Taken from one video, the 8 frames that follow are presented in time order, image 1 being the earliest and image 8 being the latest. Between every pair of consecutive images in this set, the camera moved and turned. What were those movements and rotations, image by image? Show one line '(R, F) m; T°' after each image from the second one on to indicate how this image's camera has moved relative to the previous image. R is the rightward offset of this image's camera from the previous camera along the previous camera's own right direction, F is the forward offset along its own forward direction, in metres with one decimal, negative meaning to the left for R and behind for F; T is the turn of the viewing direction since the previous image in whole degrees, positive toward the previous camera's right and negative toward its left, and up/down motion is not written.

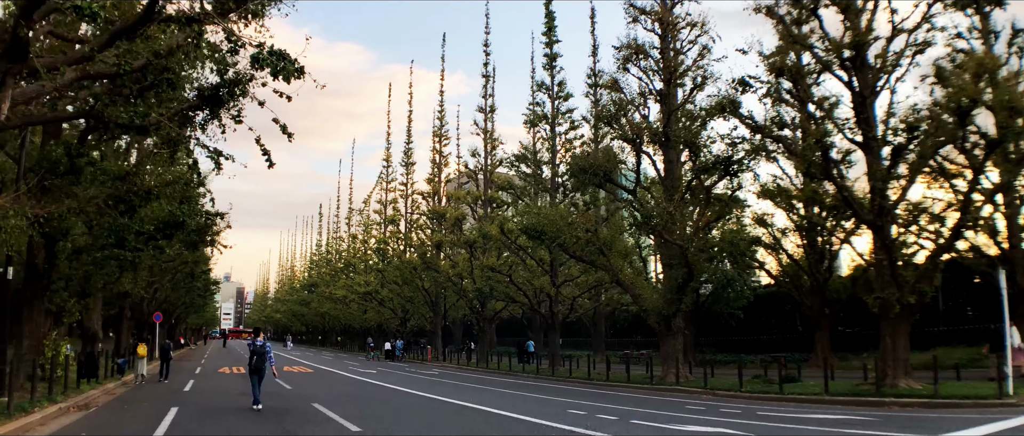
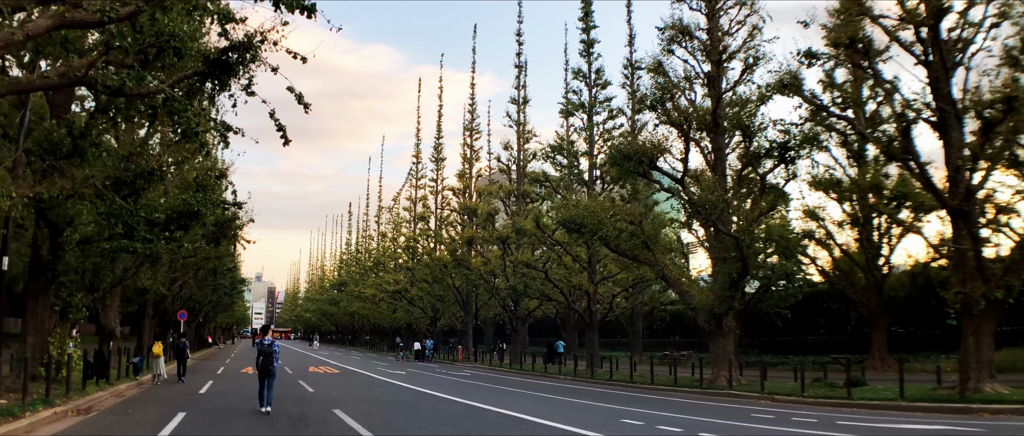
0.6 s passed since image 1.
(-0.2, +1.6) m; -2°
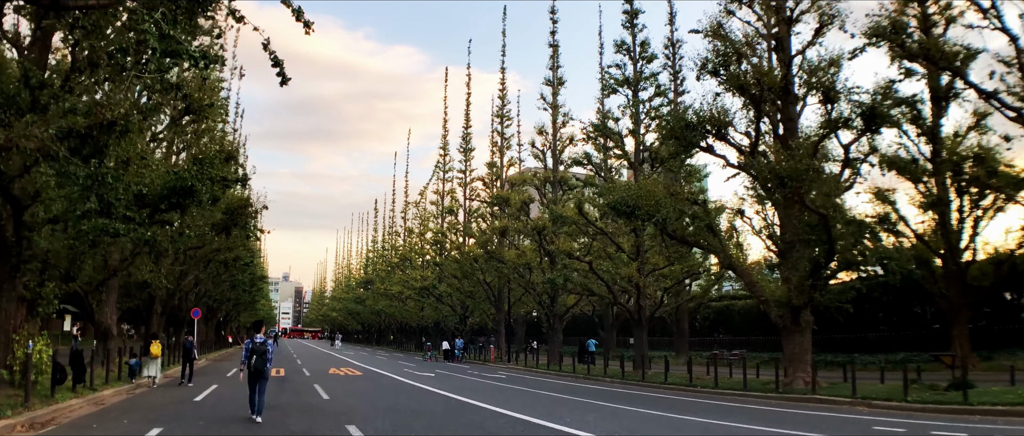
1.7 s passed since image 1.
(-0.4, +2.8) m; -2°
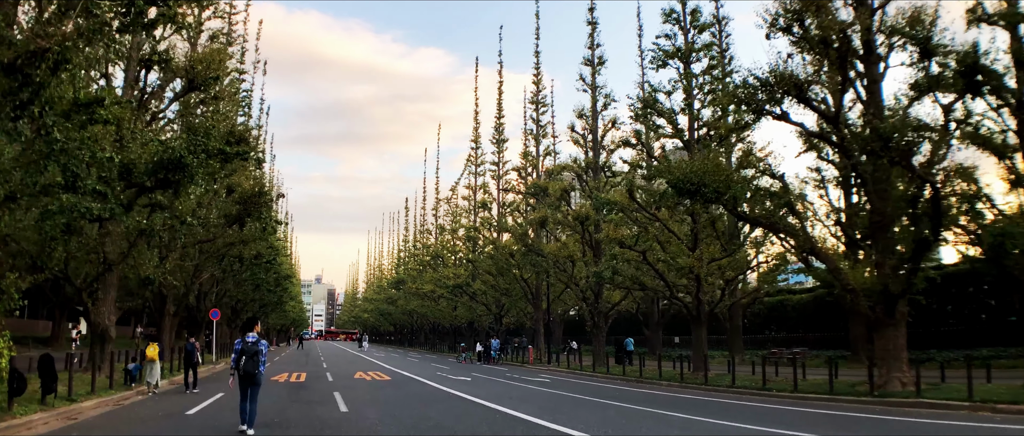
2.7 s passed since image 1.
(-0.3, +2.6) m; -2°
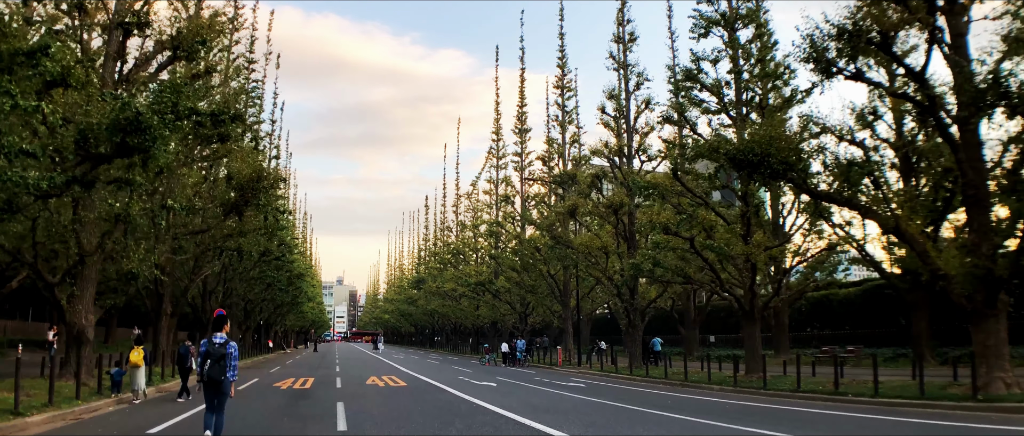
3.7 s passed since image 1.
(-0.2, +2.5) m; -1°
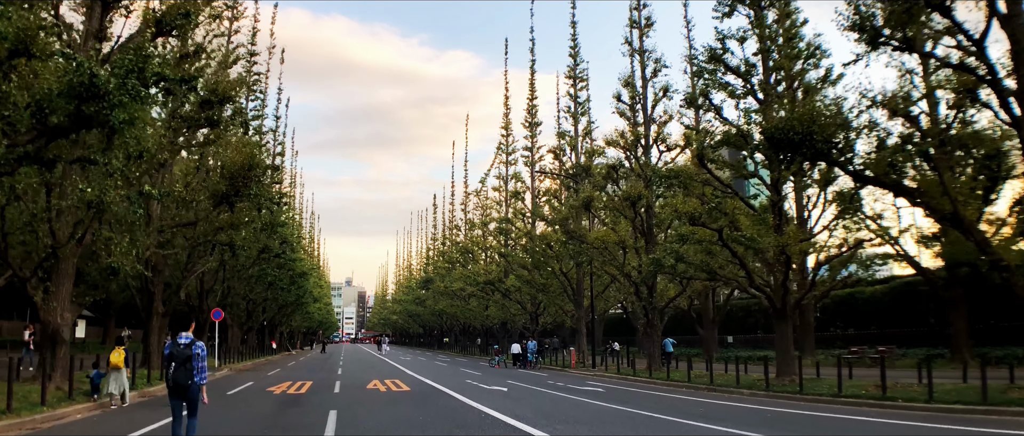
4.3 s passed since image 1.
(-0.1, +1.5) m; -1°
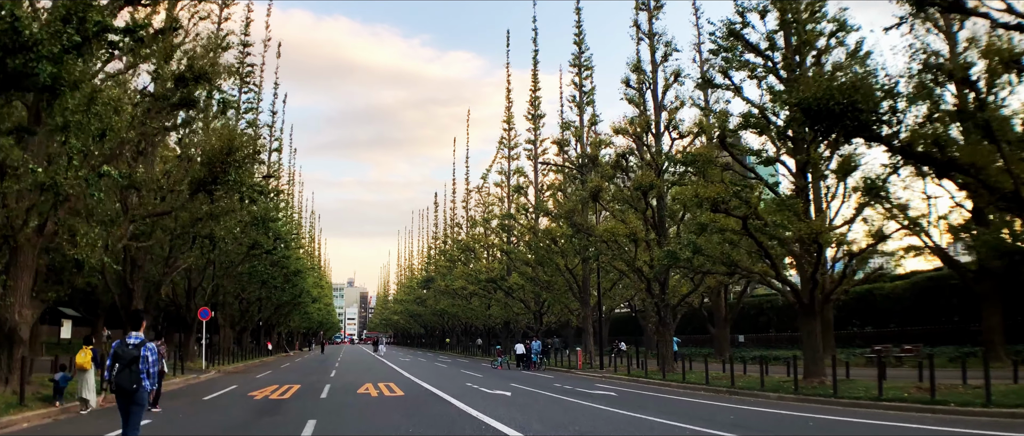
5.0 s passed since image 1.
(0.0, +1.6) m; 0°
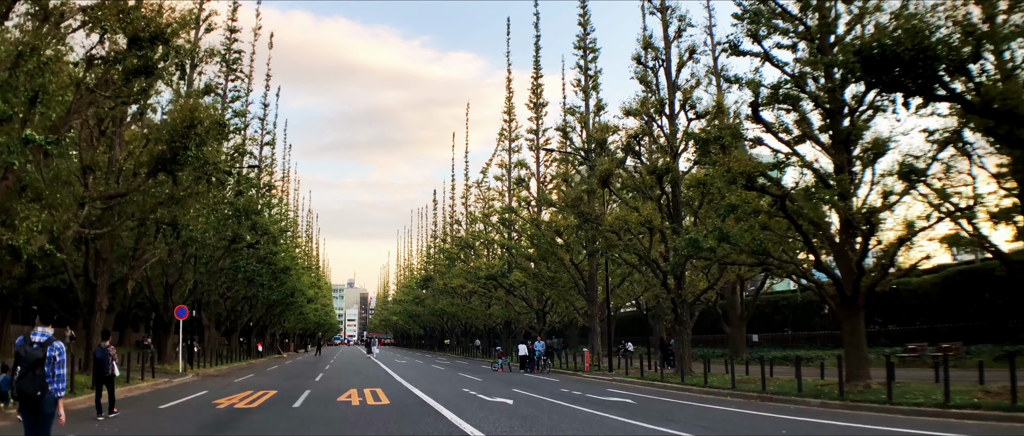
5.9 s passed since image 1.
(0.0, +2.1) m; 0°
